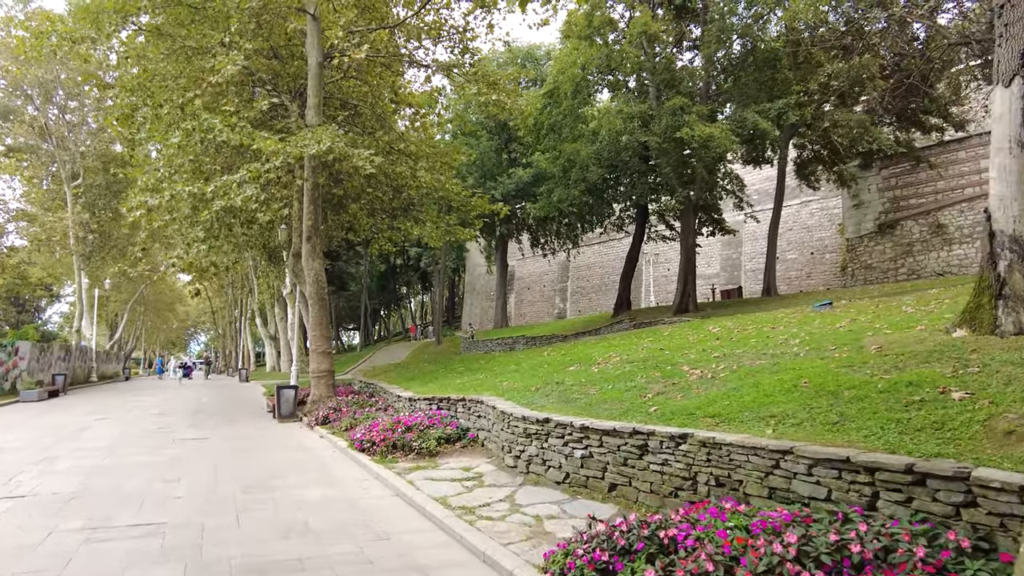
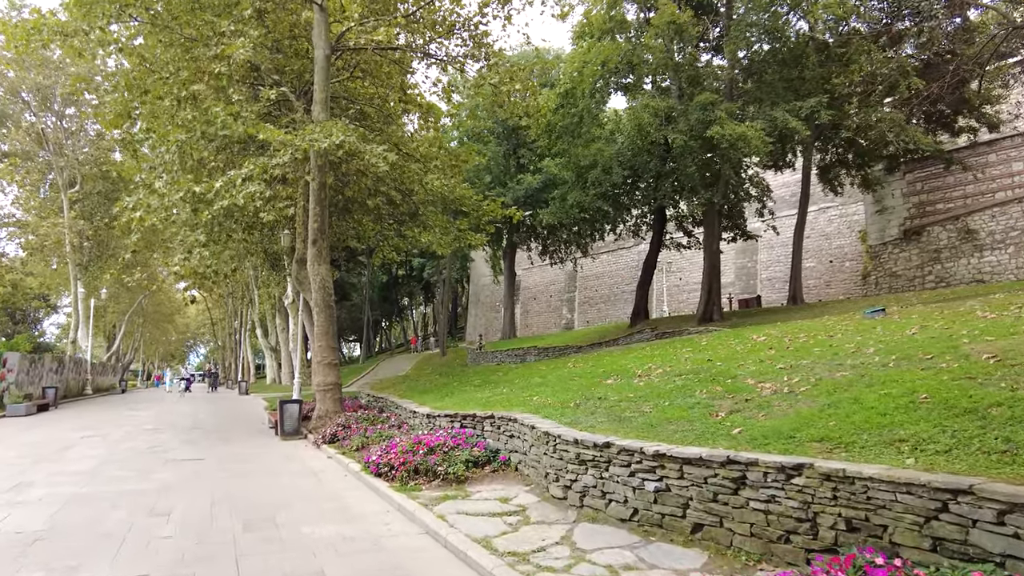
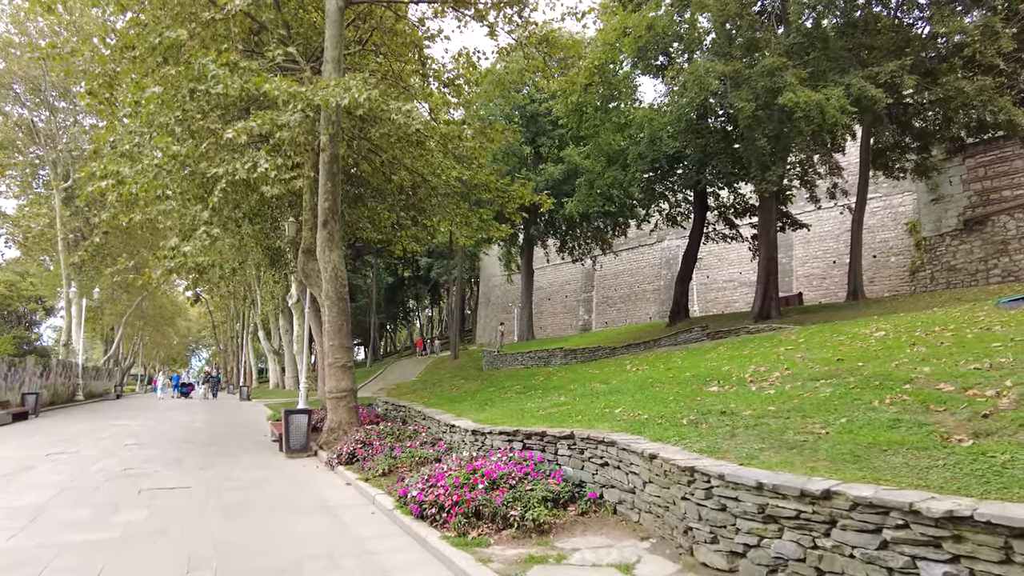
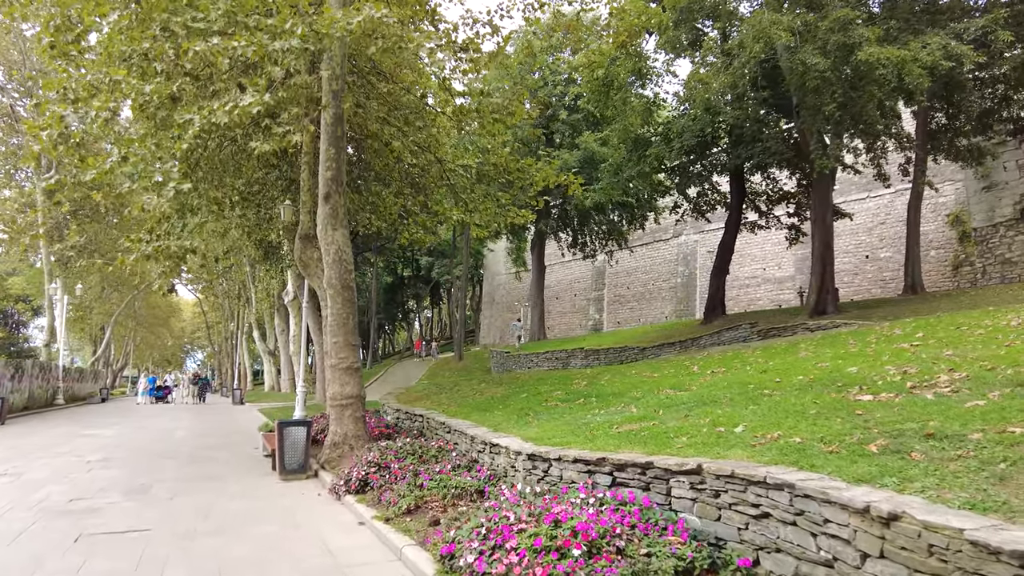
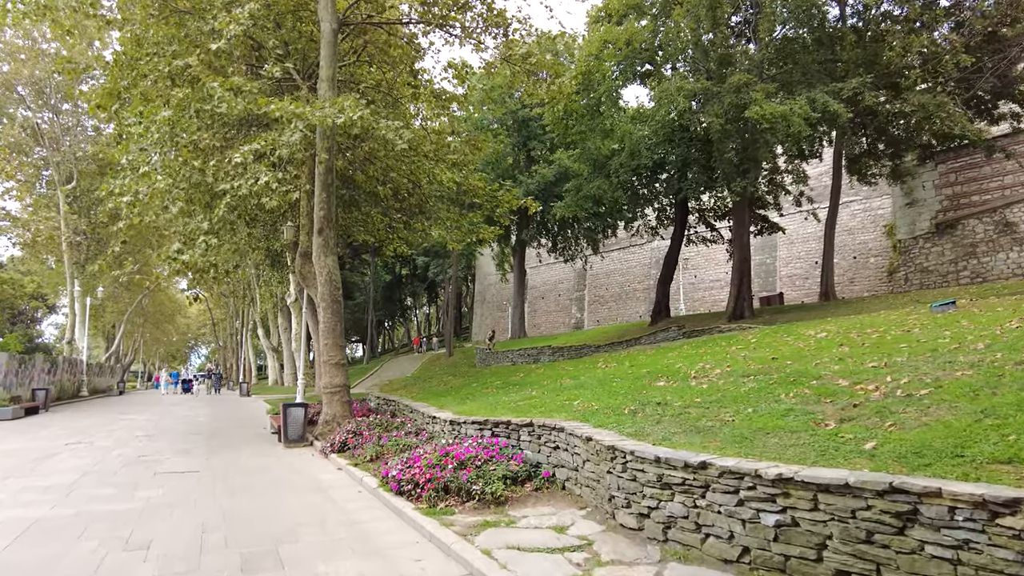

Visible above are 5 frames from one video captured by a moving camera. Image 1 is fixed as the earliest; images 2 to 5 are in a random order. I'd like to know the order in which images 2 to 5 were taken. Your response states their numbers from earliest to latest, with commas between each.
2, 5, 3, 4
